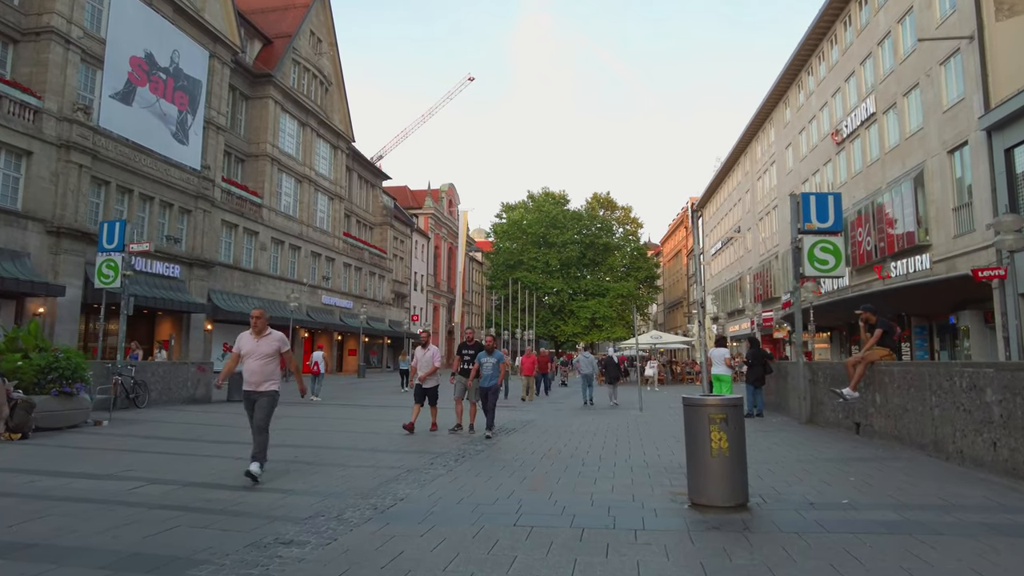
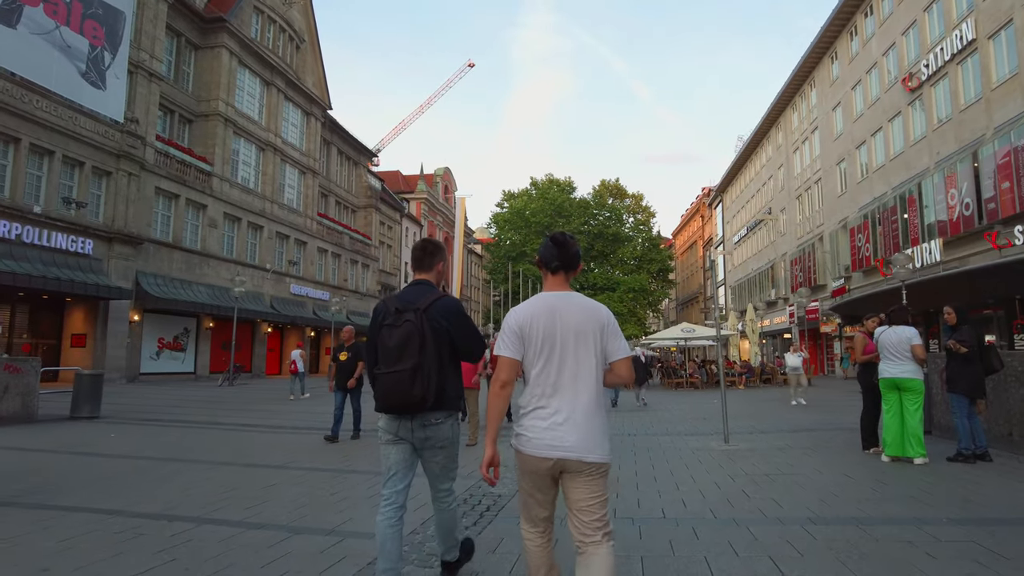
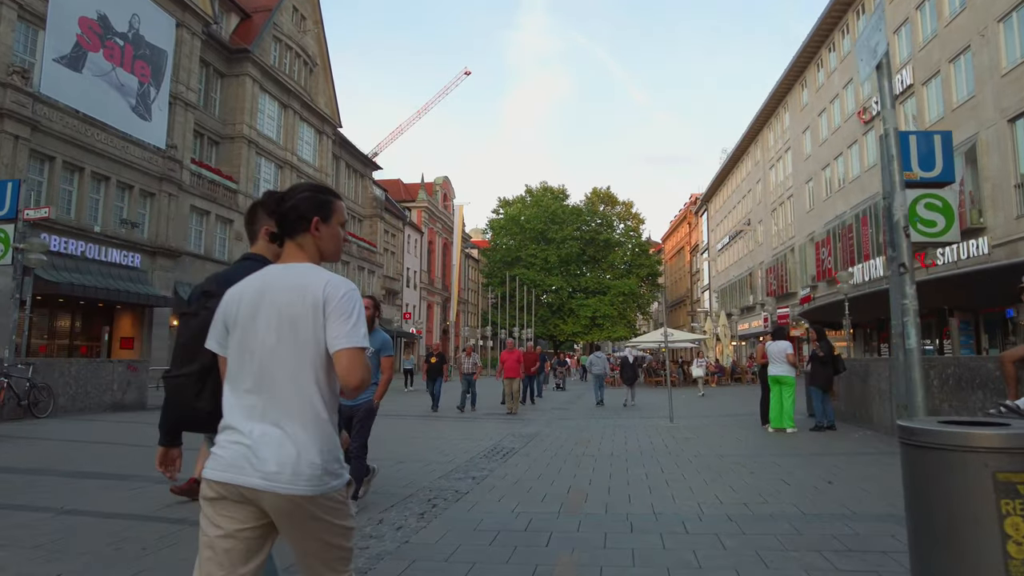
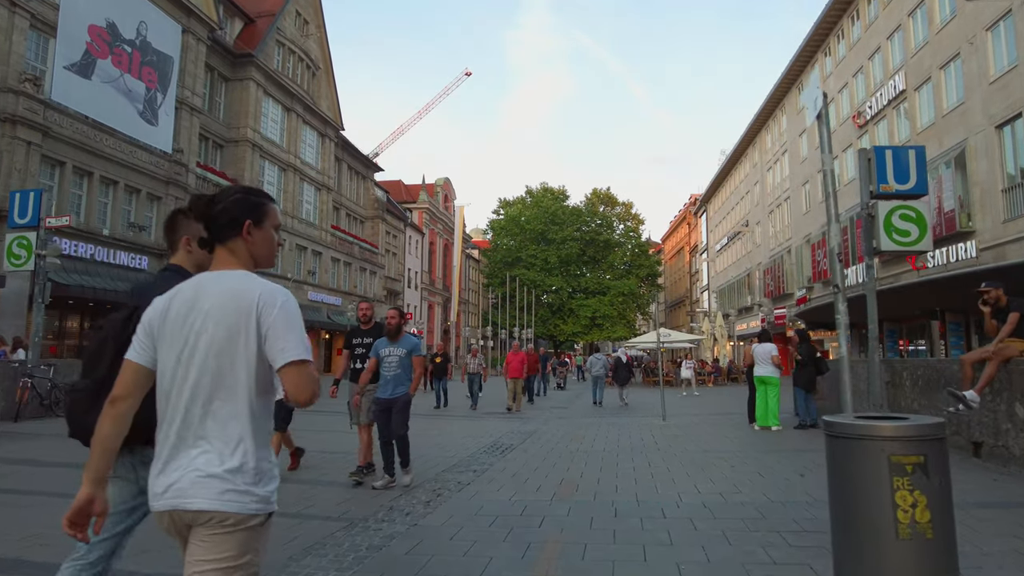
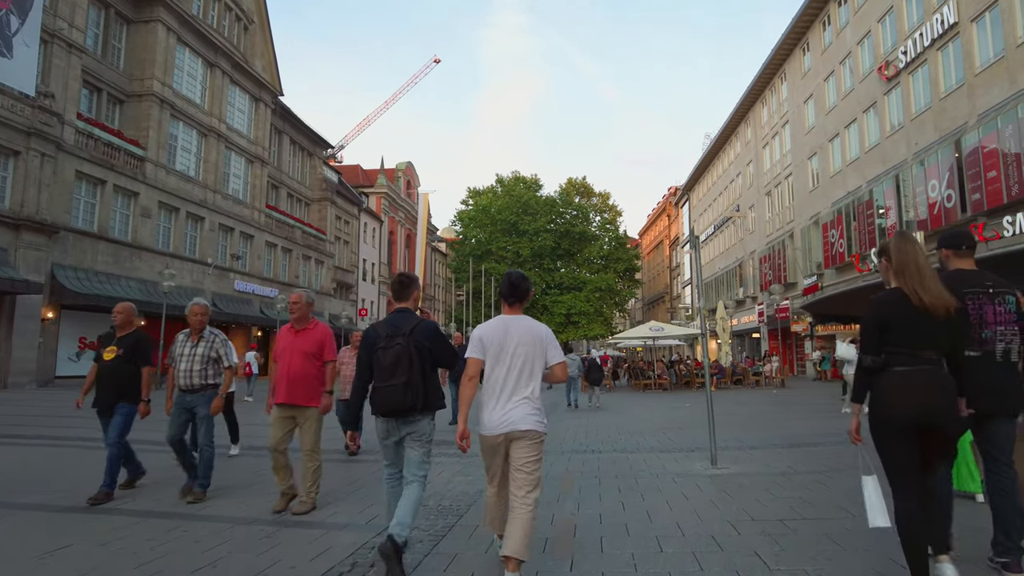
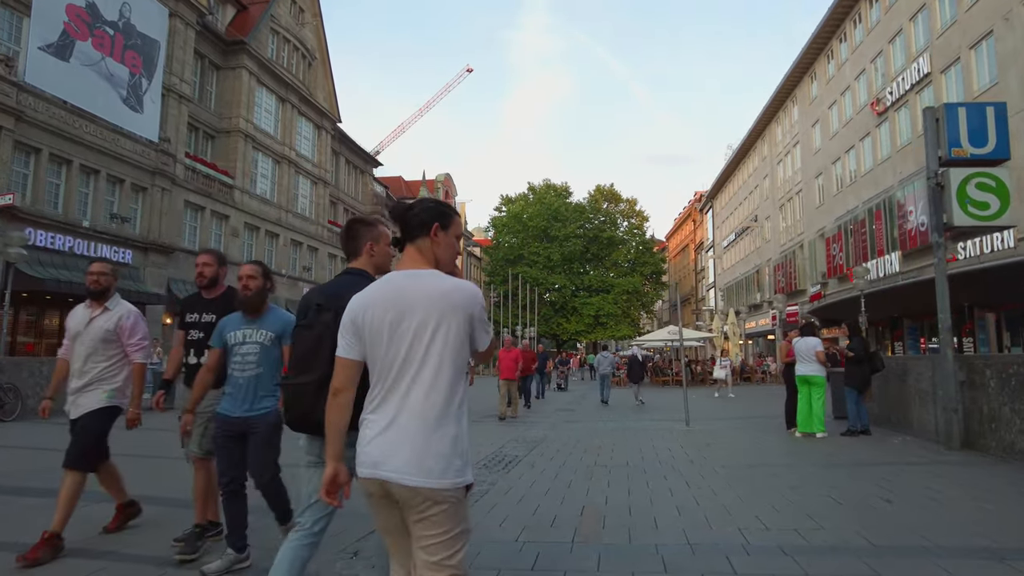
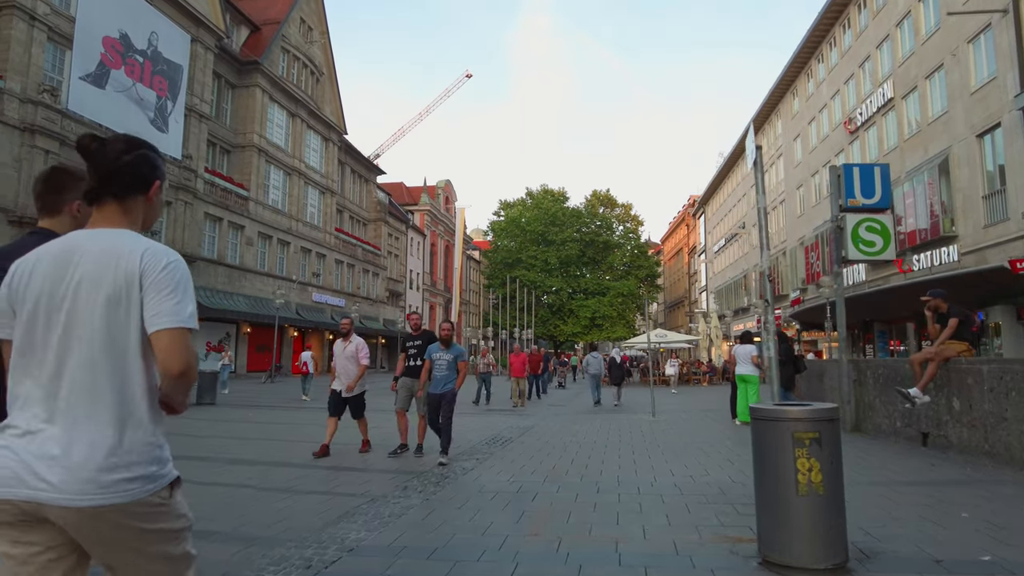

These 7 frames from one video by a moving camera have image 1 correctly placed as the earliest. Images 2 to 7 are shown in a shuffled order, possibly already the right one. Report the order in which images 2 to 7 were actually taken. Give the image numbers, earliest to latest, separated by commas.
7, 4, 3, 6, 2, 5
